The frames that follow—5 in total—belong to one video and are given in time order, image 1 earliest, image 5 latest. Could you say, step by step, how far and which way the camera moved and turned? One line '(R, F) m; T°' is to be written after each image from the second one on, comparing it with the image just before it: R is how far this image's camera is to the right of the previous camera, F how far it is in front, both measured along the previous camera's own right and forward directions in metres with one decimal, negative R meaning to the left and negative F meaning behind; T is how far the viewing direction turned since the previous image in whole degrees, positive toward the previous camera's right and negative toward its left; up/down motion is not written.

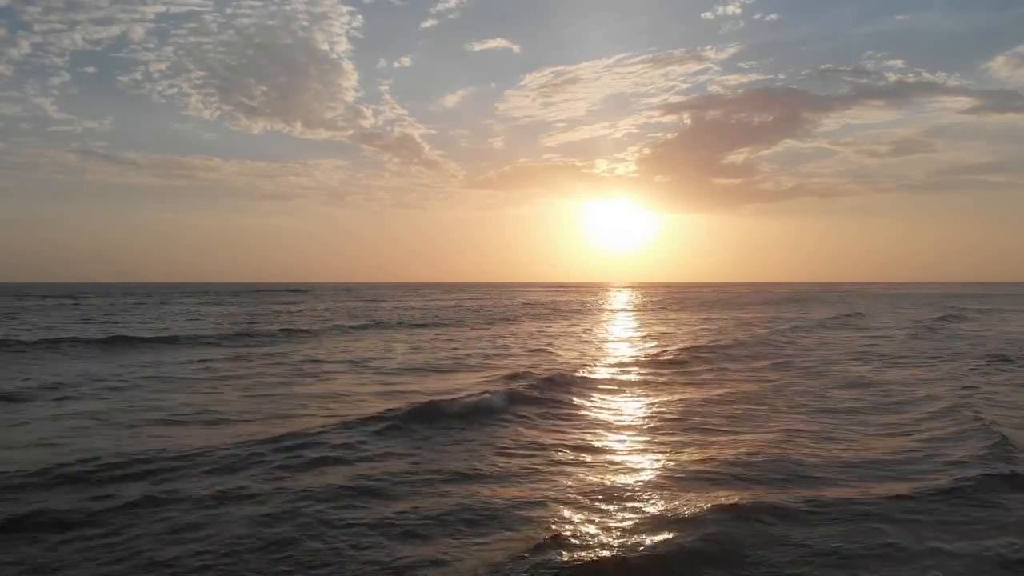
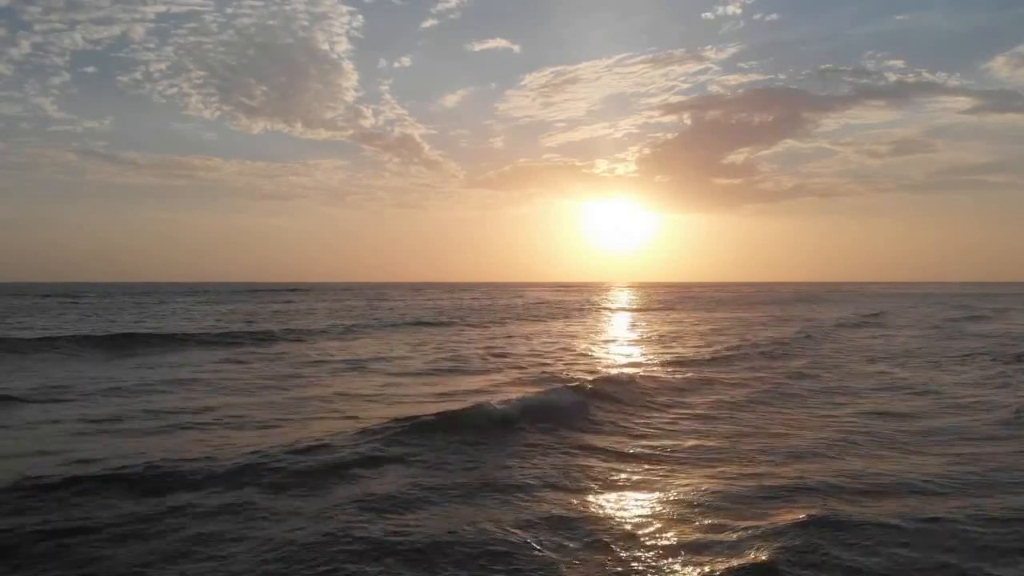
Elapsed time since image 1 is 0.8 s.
(-3.3, -3.6) m; 0°
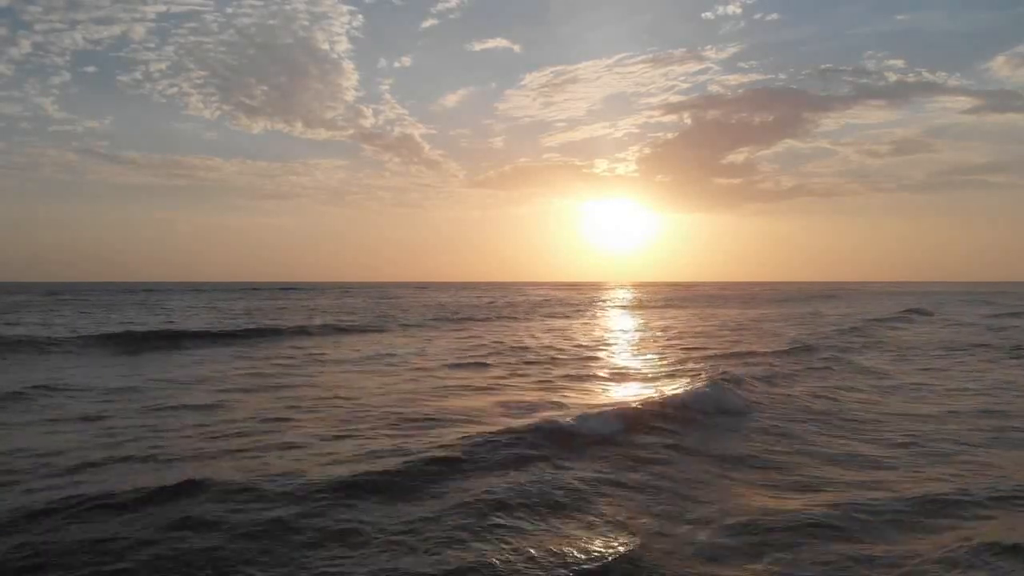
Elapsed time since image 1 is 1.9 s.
(-0.3, +0.3) m; 0°
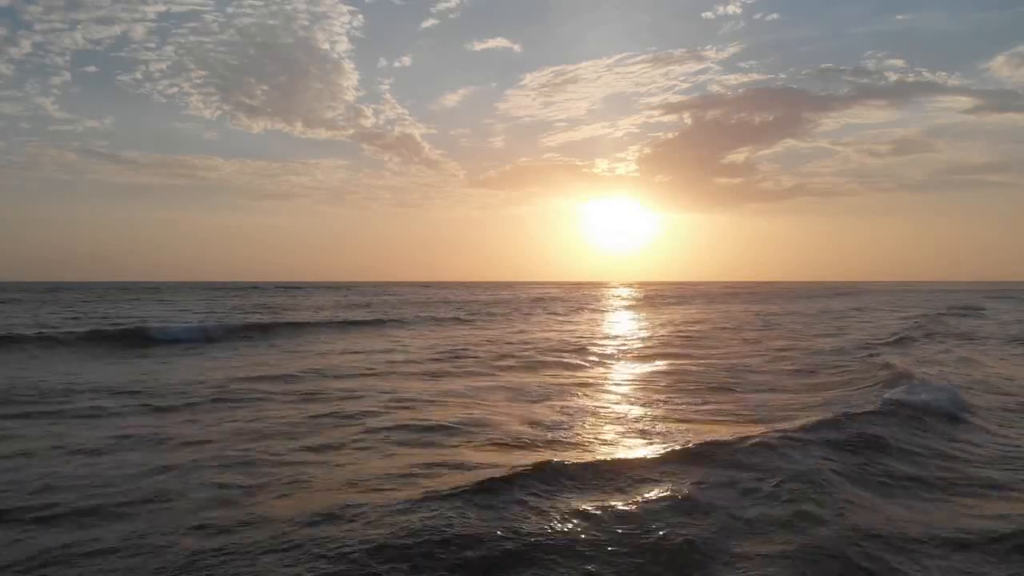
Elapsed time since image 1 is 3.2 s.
(-0.3, +0.5) m; 0°
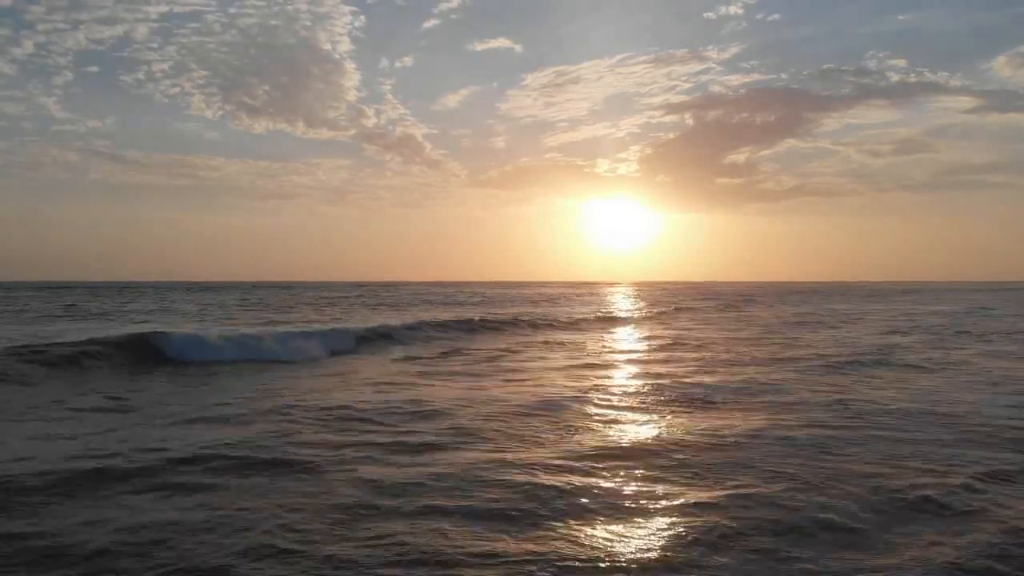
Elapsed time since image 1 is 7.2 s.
(-0.2, +0.3) m; 0°
